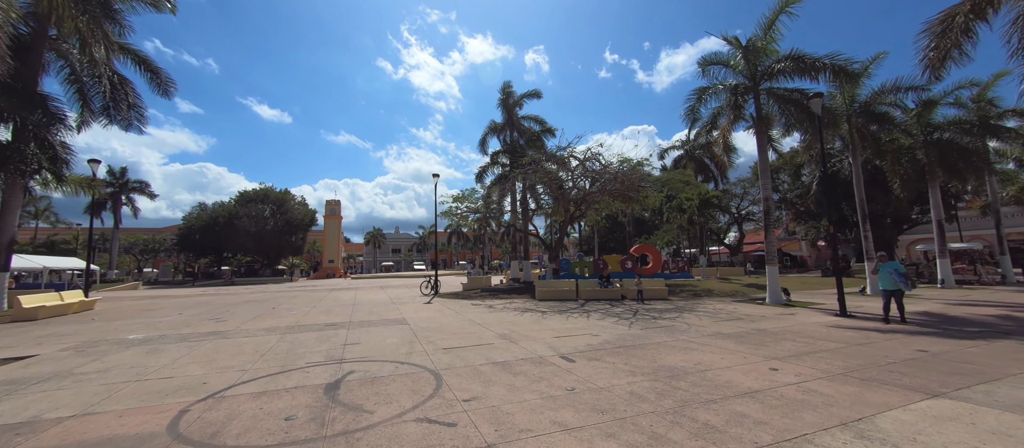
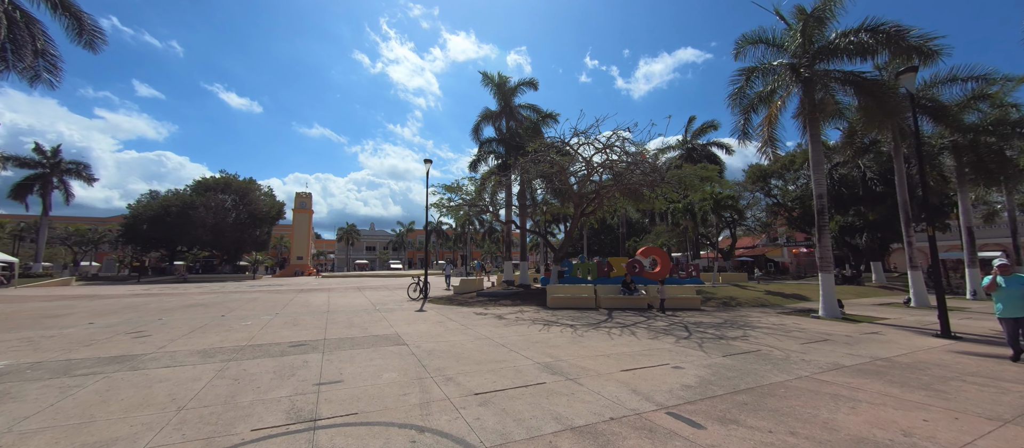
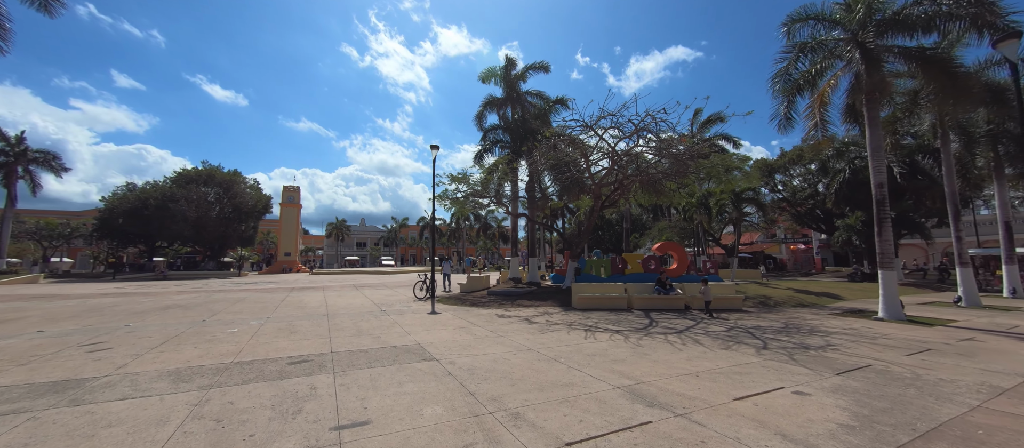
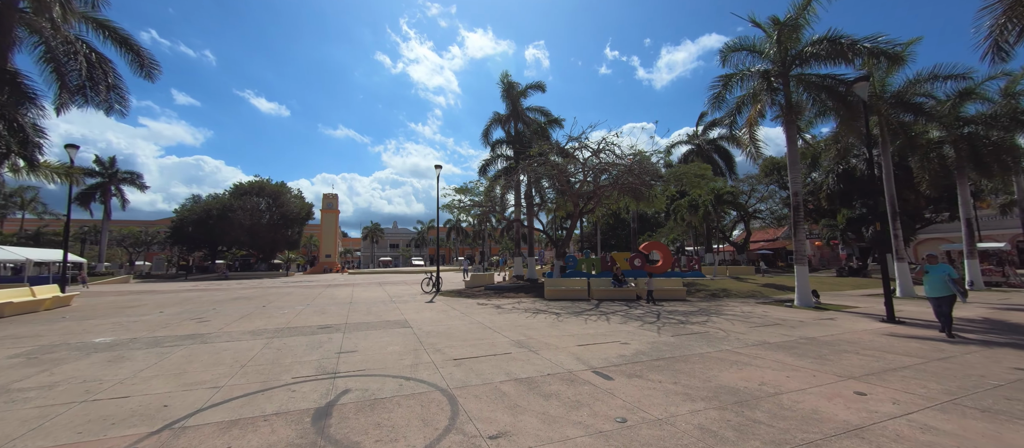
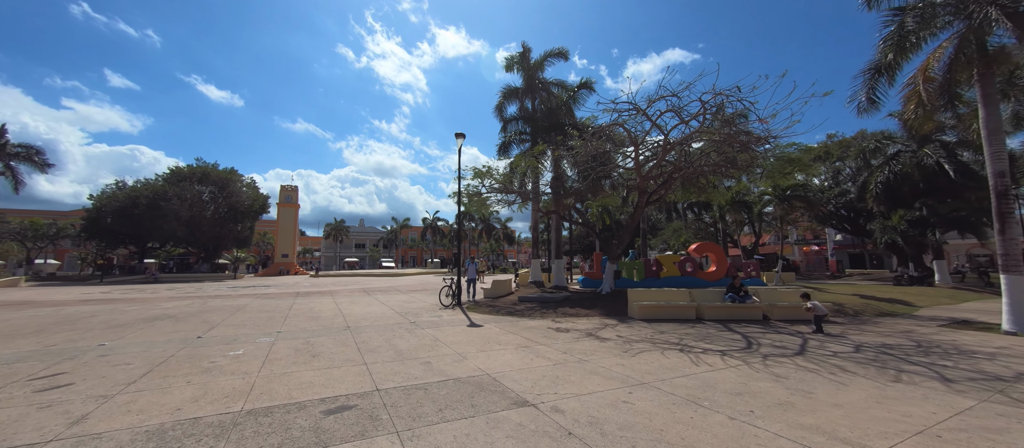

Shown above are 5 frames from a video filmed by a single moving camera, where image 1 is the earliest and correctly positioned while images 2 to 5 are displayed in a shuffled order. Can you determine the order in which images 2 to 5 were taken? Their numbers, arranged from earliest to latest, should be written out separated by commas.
4, 2, 3, 5
